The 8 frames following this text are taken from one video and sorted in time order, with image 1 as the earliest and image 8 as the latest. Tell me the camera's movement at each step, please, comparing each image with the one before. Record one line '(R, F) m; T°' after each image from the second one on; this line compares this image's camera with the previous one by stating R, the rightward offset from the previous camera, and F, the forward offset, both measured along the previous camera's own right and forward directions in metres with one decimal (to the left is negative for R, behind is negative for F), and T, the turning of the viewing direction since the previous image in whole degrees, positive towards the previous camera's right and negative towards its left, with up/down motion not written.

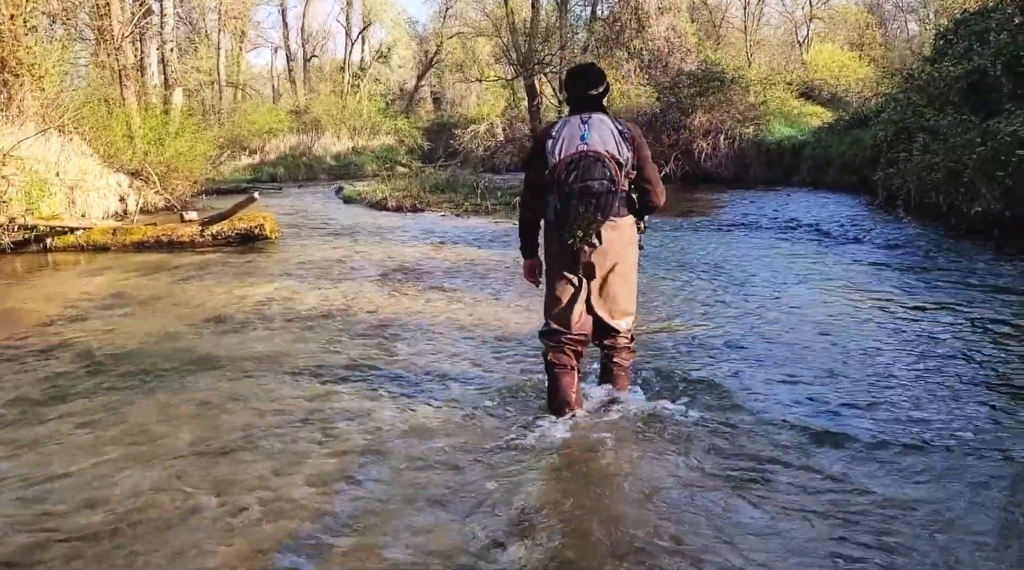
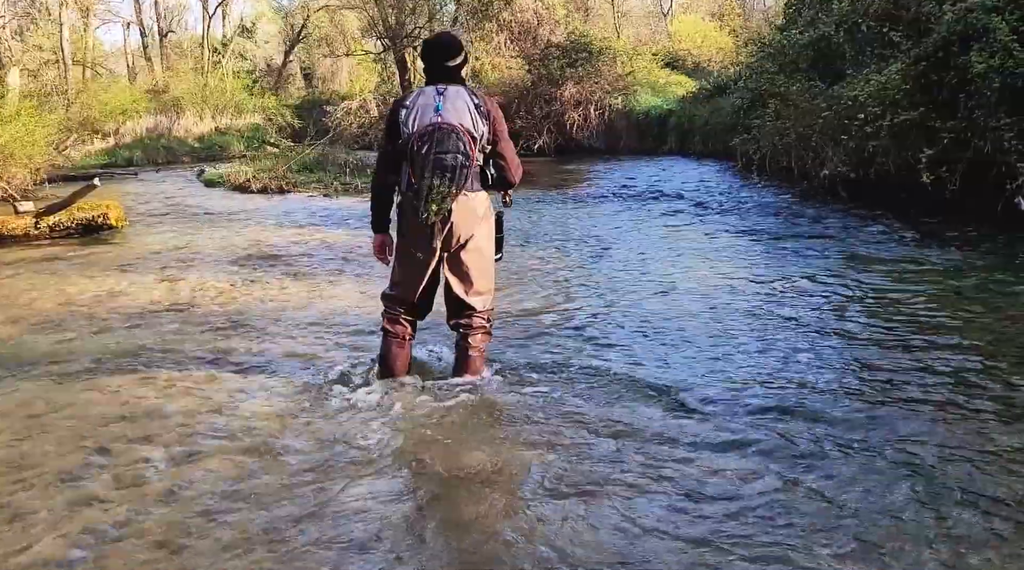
(0.0, 0.0) m; +7°
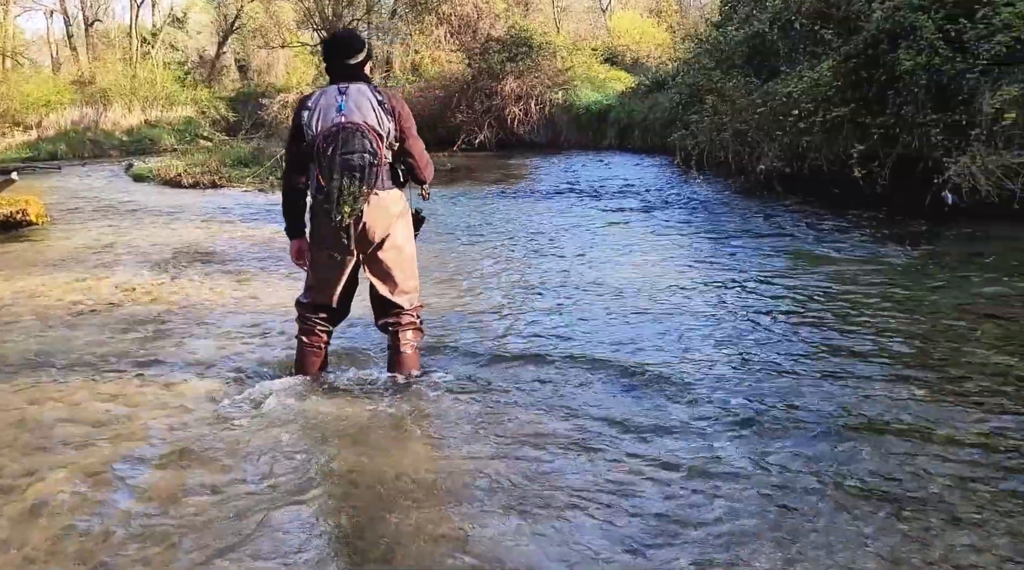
(0.0, 0.0) m; +3°
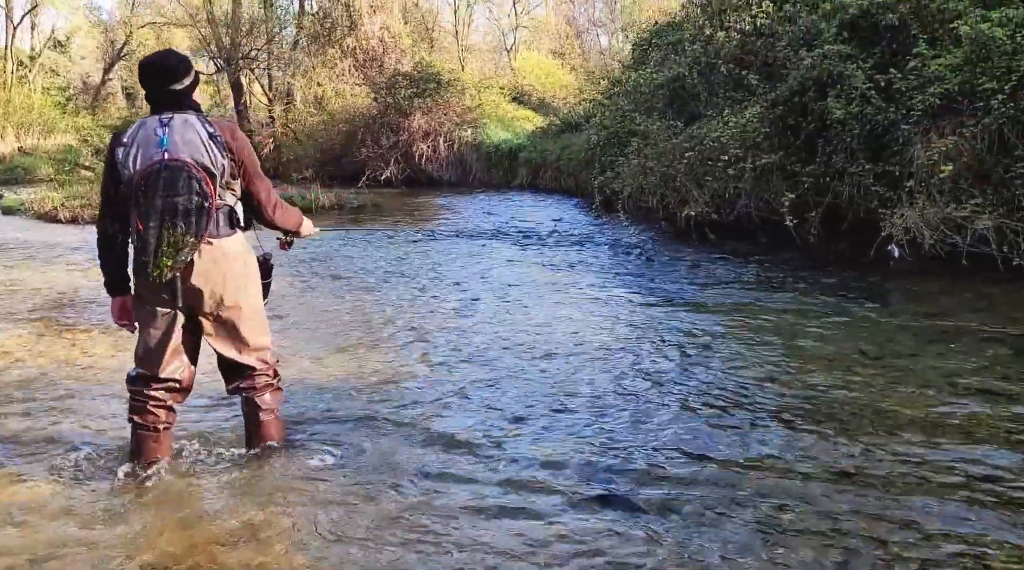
(-0.2, +0.7) m; +6°
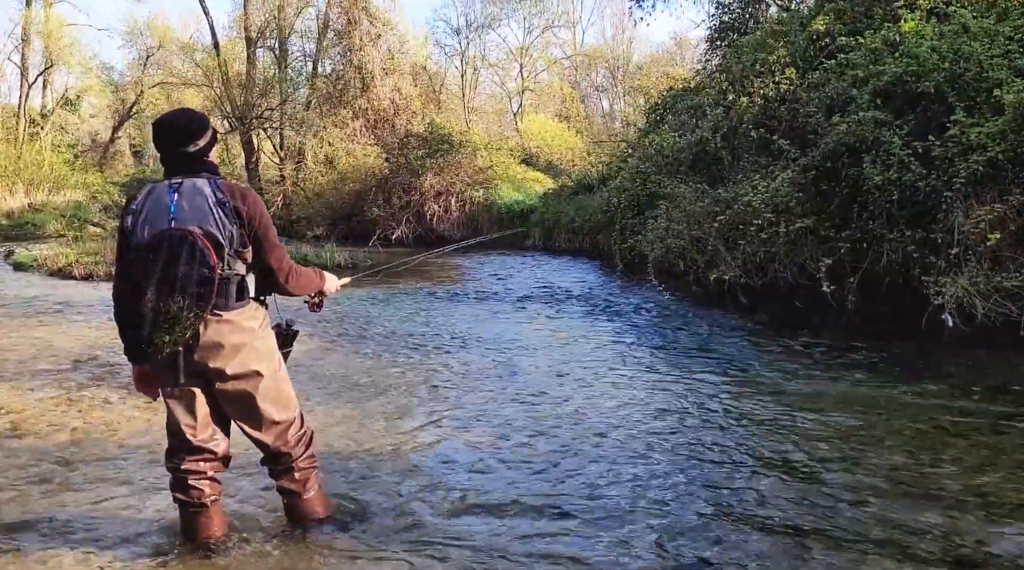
(-0.4, +0.2) m; 0°
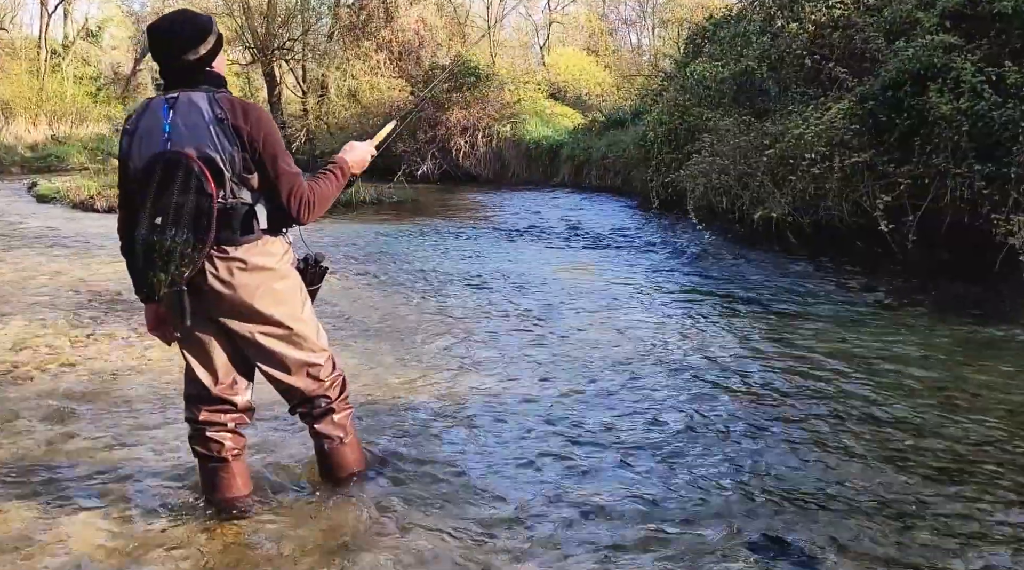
(-0.1, +0.5) m; -1°
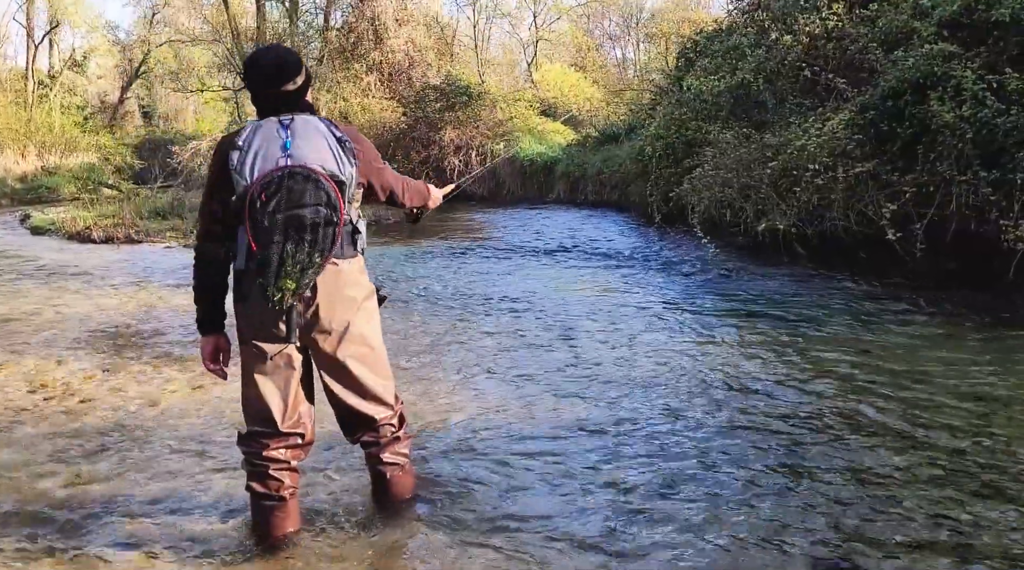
(-0.2, 0.0) m; +1°
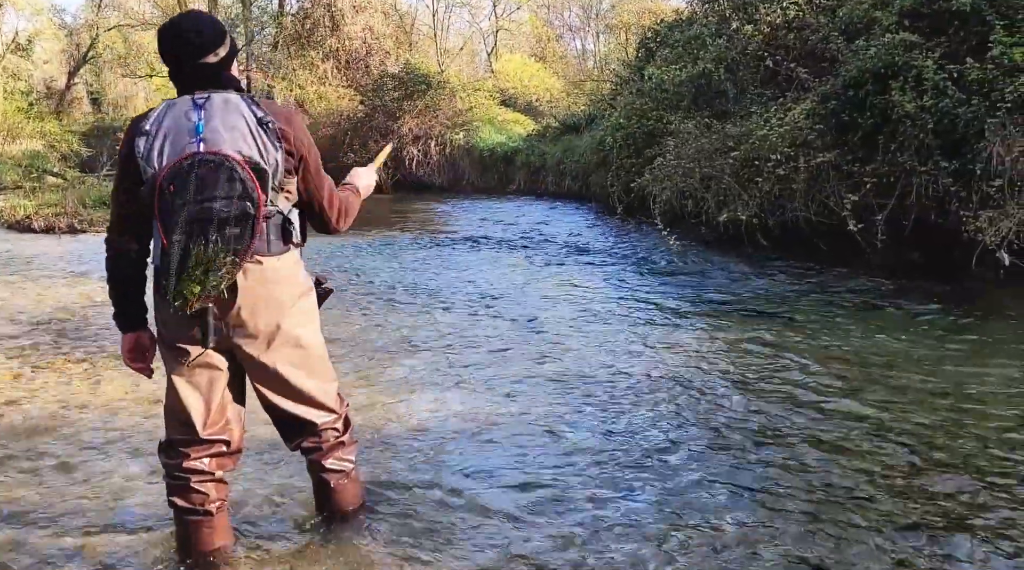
(0.0, +0.3) m; +2°
